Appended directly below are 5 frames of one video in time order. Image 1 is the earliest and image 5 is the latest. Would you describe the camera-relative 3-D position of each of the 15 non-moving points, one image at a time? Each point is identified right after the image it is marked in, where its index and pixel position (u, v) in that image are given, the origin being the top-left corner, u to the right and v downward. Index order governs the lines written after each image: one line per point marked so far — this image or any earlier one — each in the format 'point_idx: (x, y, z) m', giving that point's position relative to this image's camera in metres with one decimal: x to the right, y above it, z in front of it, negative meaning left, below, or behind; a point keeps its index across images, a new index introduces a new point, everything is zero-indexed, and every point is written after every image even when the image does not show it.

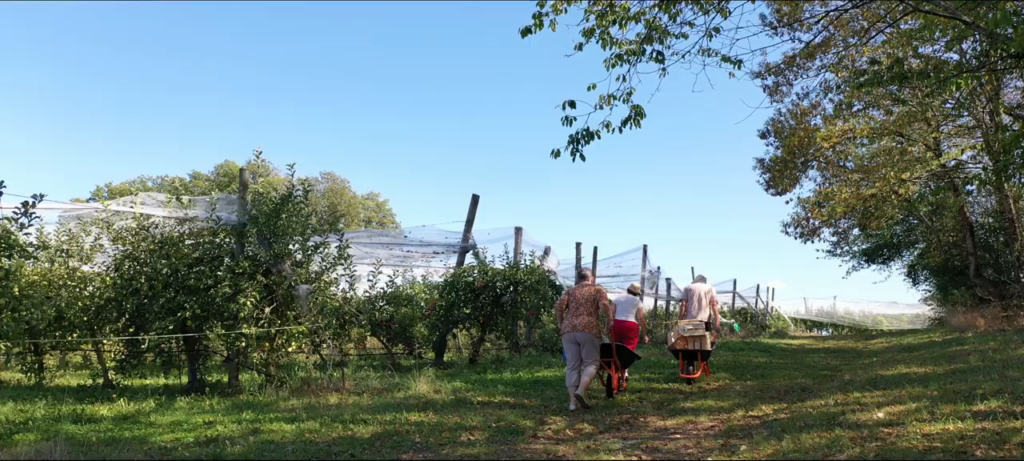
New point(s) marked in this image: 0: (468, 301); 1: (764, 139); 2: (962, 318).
0: (-0.7, -1.1, +10.9) m
1: (+7.0, +2.5, +19.7) m
2: (+10.2, -2.0, +15.9) m
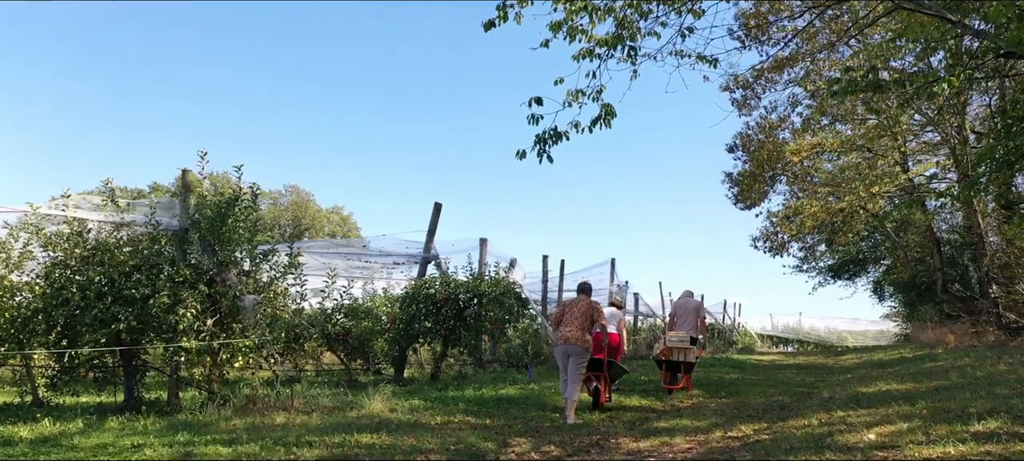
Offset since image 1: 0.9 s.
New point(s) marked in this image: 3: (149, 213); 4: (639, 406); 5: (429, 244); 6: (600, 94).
0: (-1.2, -1.2, +10.4) m
1: (+6.1, +2.1, +19.5) m
2: (+9.4, -2.3, +15.9) m
3: (-4.1, +0.2, +7.9) m
4: (+1.4, -1.9, +7.5) m
5: (-1.3, -0.2, +10.6) m
6: (+0.9, +1.5, +7.4) m
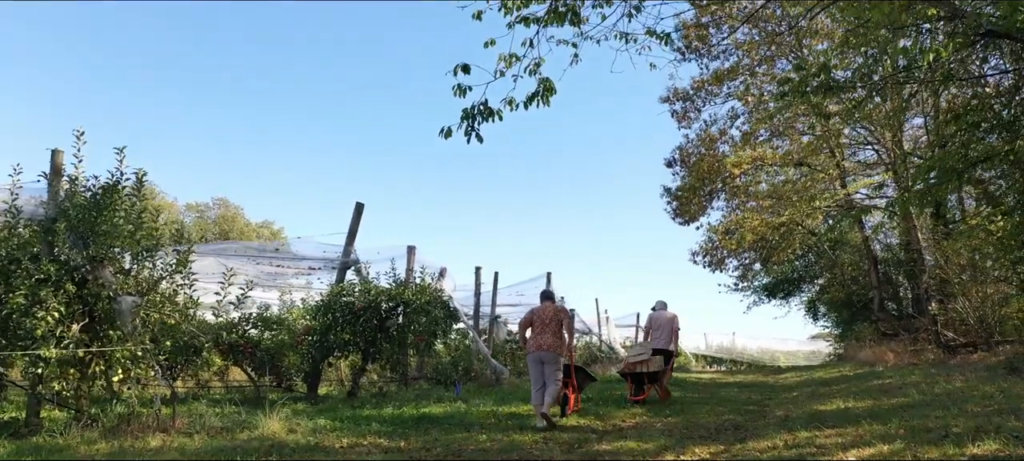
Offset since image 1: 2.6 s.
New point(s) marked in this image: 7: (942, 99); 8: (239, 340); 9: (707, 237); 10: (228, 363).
0: (-2.2, -1.3, +9.4) m
1: (+4.3, +1.7, +19.2) m
2: (+7.9, -2.7, +15.8) m
3: (-4.8, +0.3, +6.7) m
4: (+0.6, -1.9, +6.7) m
5: (-2.2, -0.2, +9.6) m
6: (+0.3, +1.5, +6.6) m
7: (+8.1, +2.5, +13.5) m
8: (-3.5, -1.4, +9.1) m
9: (+5.5, -0.2, +19.8) m
10: (-3.7, -1.7, +9.2) m
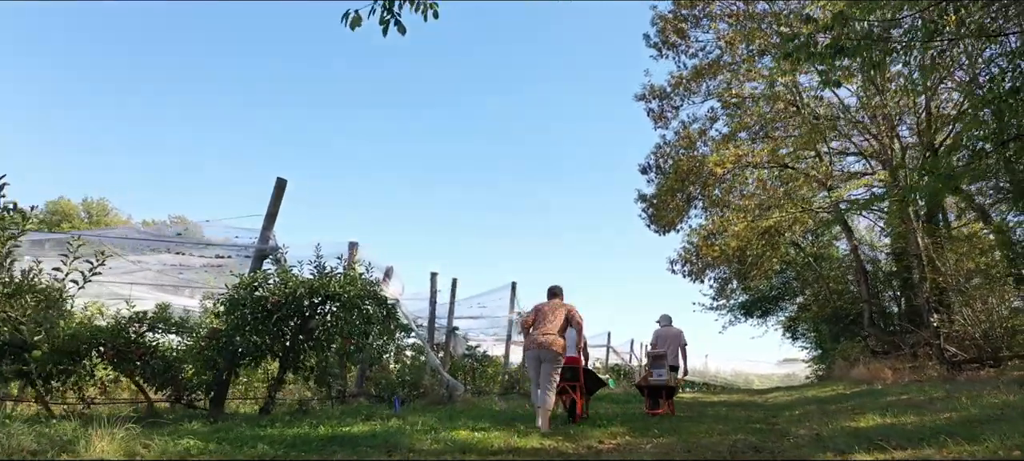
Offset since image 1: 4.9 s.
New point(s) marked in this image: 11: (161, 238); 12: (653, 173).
0: (-2.7, -1.0, +7.7) m
1: (+3.4, +1.5, +17.9) m
2: (+7.1, -2.8, +14.4) m
3: (-5.2, +0.6, +5.0) m
4: (+0.2, -1.6, +5.1) m
5: (-2.8, 0.0, +8.0) m
6: (-0.1, +1.8, +5.2) m
7: (+7.5, +2.4, +12.4) m
8: (-4.0, -1.2, +7.3) m
9: (+4.5, -0.4, +18.4) m
10: (-4.2, -1.5, +7.4) m
11: (-4.1, -0.1, +8.3) m
12: (+3.6, +1.5, +17.9) m
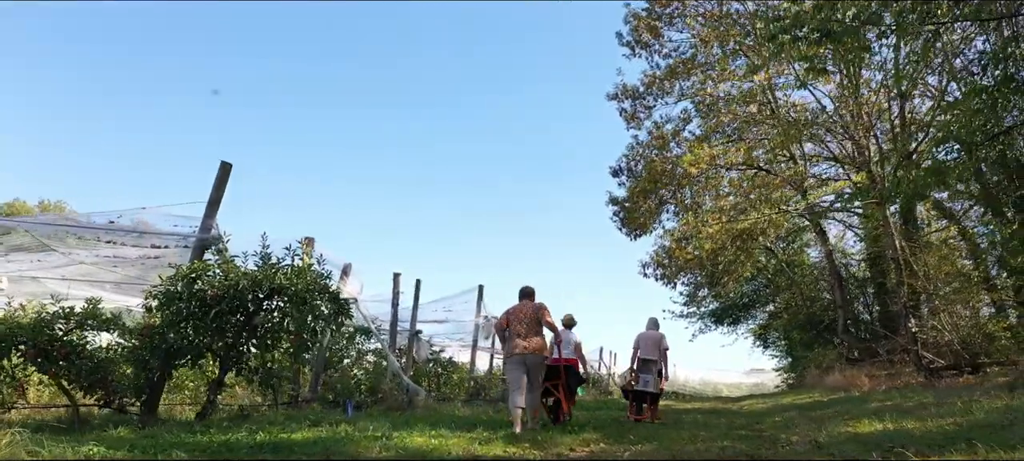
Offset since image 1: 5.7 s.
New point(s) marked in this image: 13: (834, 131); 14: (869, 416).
0: (-3.1, -0.9, +7.0) m
1: (+2.6, +1.4, +17.5) m
2: (+6.4, -2.9, +14.1) m
3: (-5.4, +0.8, +4.2) m
4: (0.0, -1.5, +4.5) m
5: (-3.1, +0.1, +7.3) m
6: (-0.3, +1.9, +4.6) m
7: (+6.9, +2.3, +12.2) m
8: (-4.3, -1.0, +6.6) m
9: (+3.6, -0.5, +18.0) m
10: (-4.5, -1.3, +6.7) m
11: (-4.5, +0.1, +7.6) m
12: (+2.8, +1.4, +17.5) m
13: (+6.3, +1.9, +13.8) m
14: (+3.0, -1.6, +5.9) m
